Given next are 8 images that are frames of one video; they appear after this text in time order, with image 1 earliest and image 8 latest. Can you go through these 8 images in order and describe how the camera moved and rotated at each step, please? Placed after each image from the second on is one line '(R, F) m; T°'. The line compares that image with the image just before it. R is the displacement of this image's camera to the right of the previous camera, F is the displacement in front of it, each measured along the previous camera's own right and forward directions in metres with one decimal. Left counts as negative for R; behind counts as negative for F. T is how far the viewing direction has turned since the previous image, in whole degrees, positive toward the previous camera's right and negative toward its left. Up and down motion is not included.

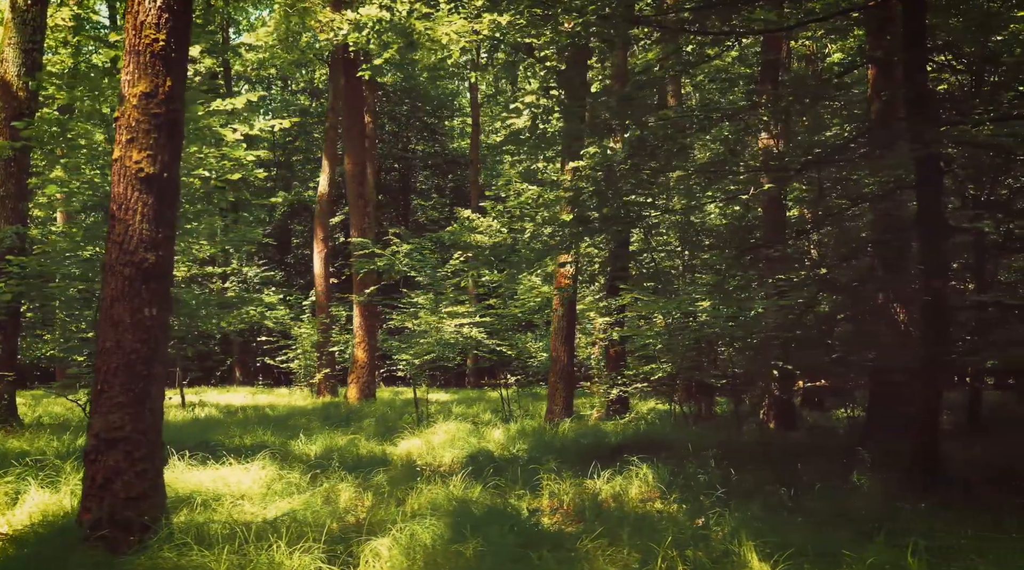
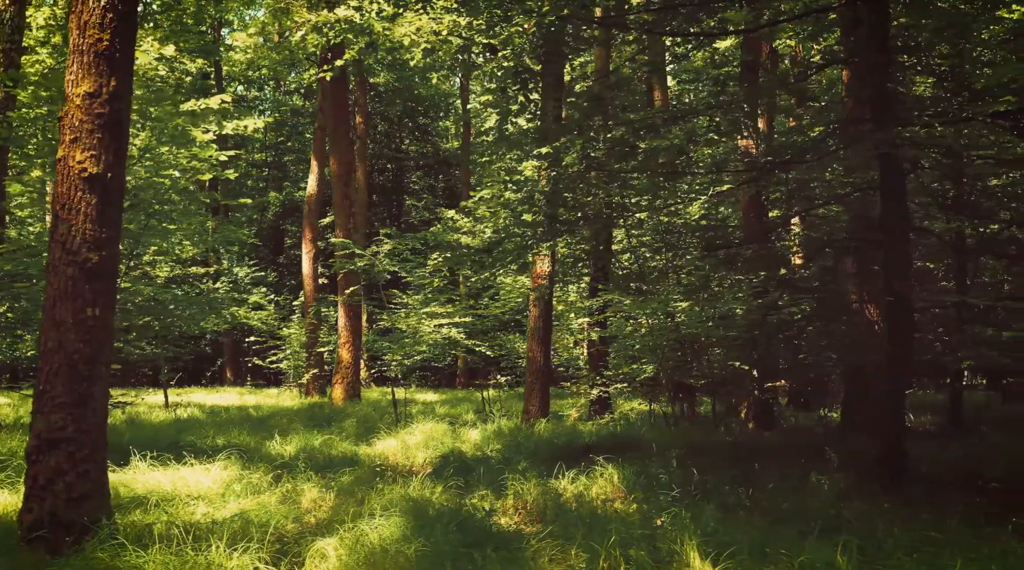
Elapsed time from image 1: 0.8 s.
(+0.2, 0.0) m; +1°
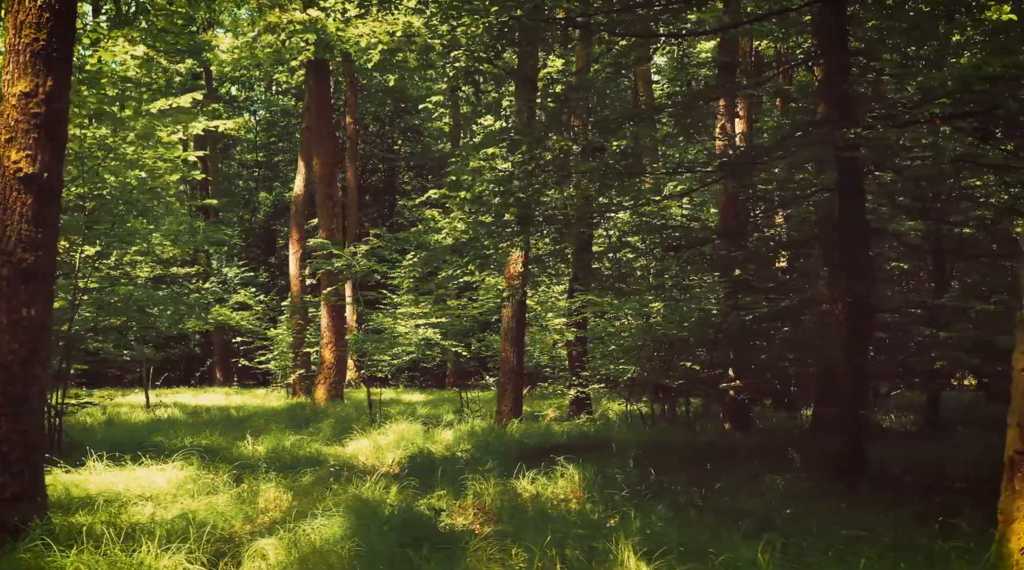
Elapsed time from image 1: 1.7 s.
(+0.2, 0.0) m; +1°
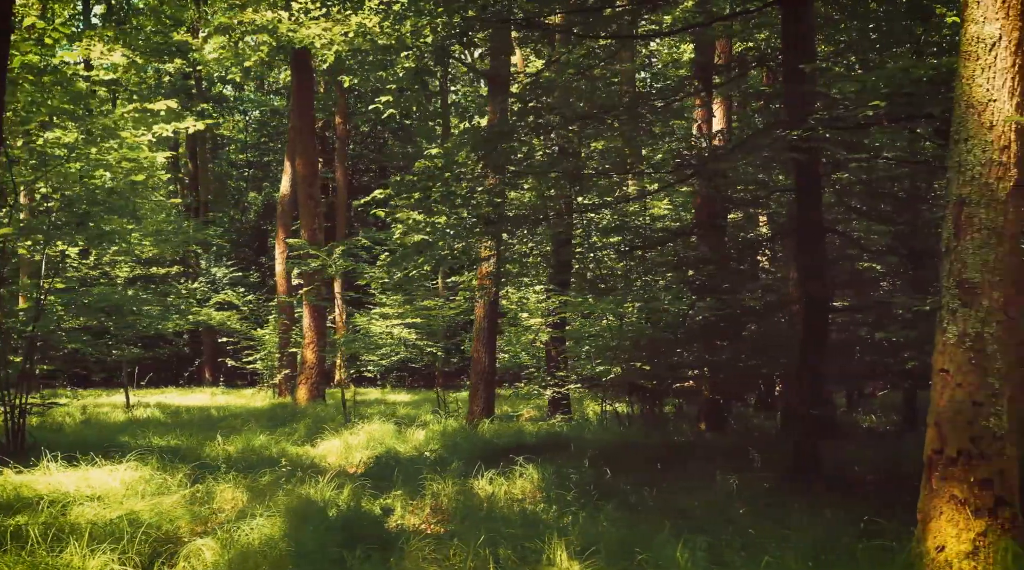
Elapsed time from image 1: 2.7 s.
(+0.2, 0.0) m; +1°
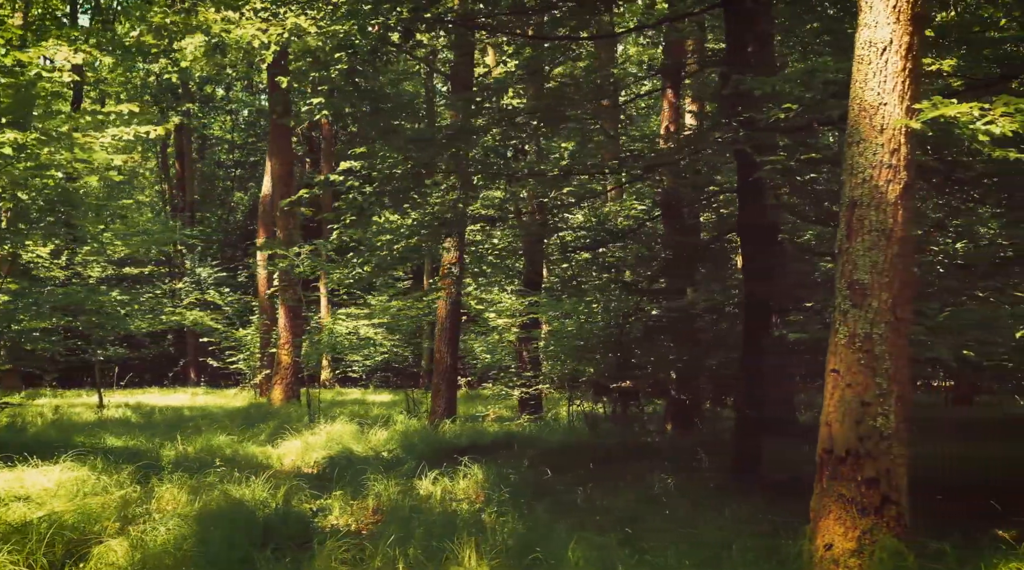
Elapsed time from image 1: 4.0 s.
(+0.3, 0.0) m; +1°
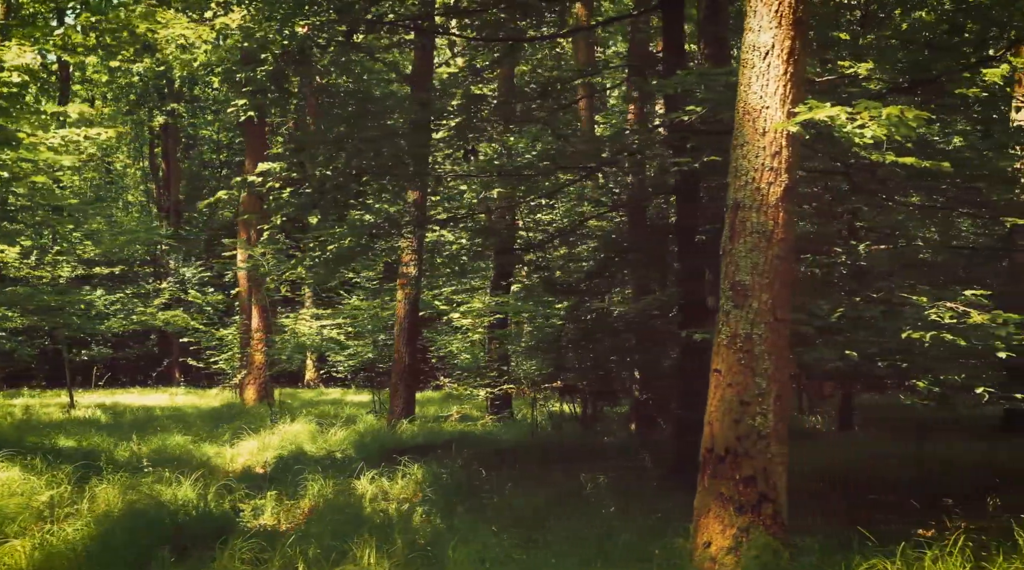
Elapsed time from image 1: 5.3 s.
(+0.4, 0.0) m; +1°
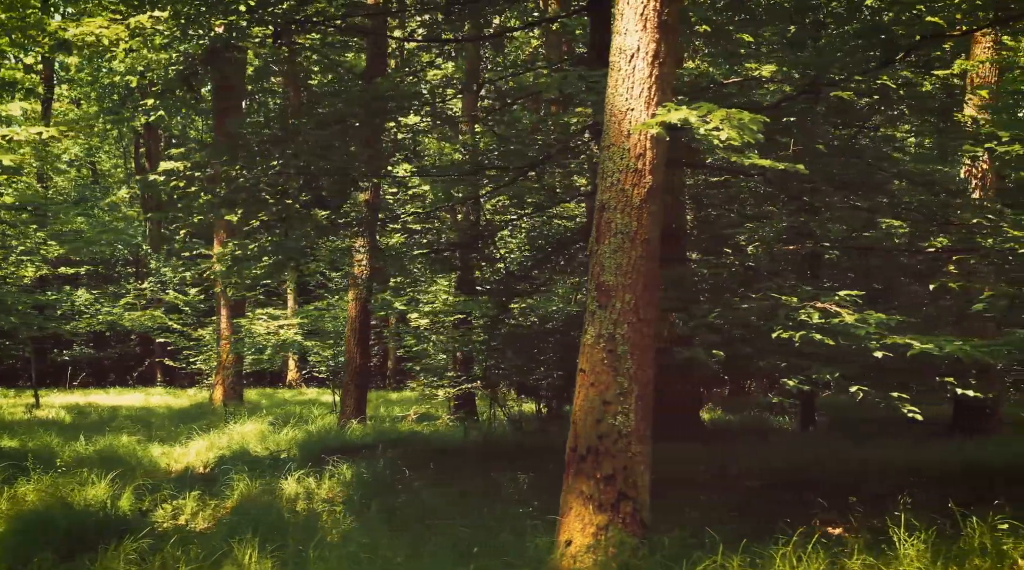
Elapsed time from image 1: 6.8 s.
(+0.4, 0.0) m; +1°
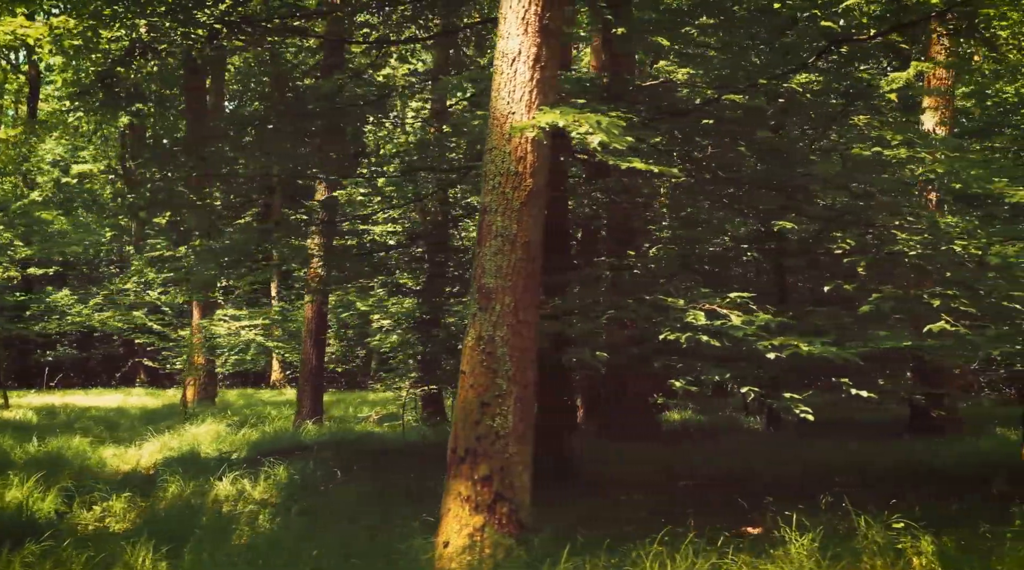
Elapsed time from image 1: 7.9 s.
(+0.4, 0.0) m; +1°
